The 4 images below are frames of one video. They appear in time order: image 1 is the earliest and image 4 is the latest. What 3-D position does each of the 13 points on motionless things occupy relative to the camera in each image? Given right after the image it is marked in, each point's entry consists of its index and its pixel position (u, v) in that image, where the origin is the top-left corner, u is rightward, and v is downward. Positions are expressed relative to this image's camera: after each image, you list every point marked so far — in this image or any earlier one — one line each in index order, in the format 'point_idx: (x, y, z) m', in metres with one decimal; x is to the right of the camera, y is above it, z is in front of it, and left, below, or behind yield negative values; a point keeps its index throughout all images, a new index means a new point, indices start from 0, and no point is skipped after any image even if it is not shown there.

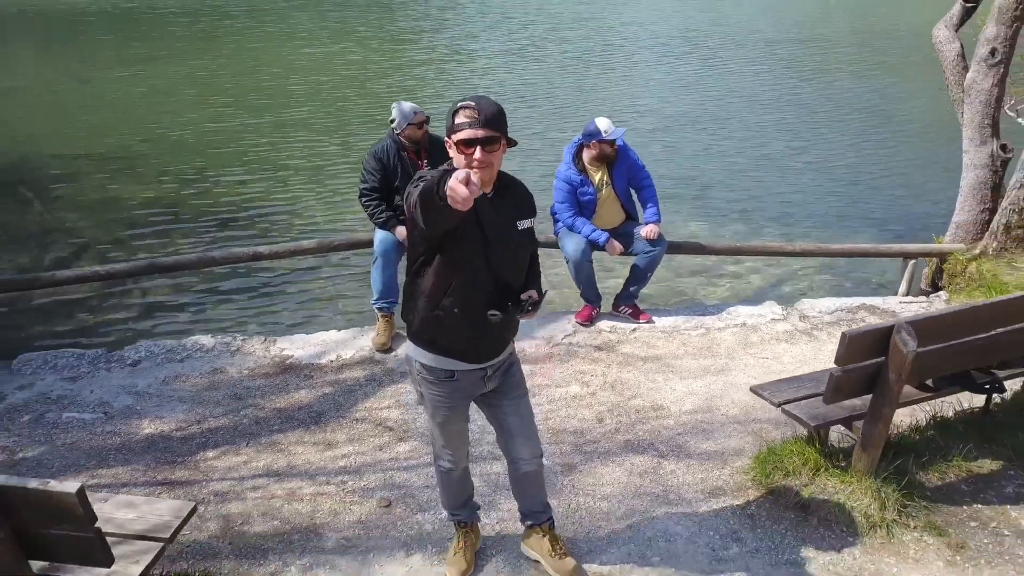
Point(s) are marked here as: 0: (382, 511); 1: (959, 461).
0: (-0.6, -1.0, +3.8) m
1: (+2.1, -0.8, +3.9) m
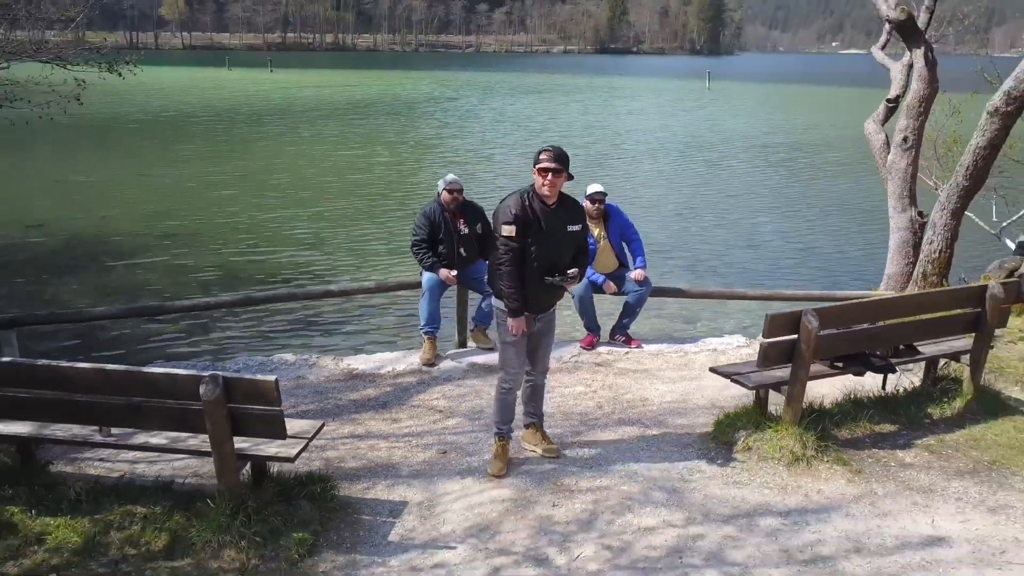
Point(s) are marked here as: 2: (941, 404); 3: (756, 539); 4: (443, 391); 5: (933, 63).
0: (-0.5, -1.1, +5.2) m
1: (+2.3, -0.9, +5.3) m
2: (+2.9, -0.8, +5.5) m
3: (+1.2, -1.3, +4.1) m
4: (-0.5, -0.8, +6.2) m
5: (+4.0, +2.2, +7.7) m
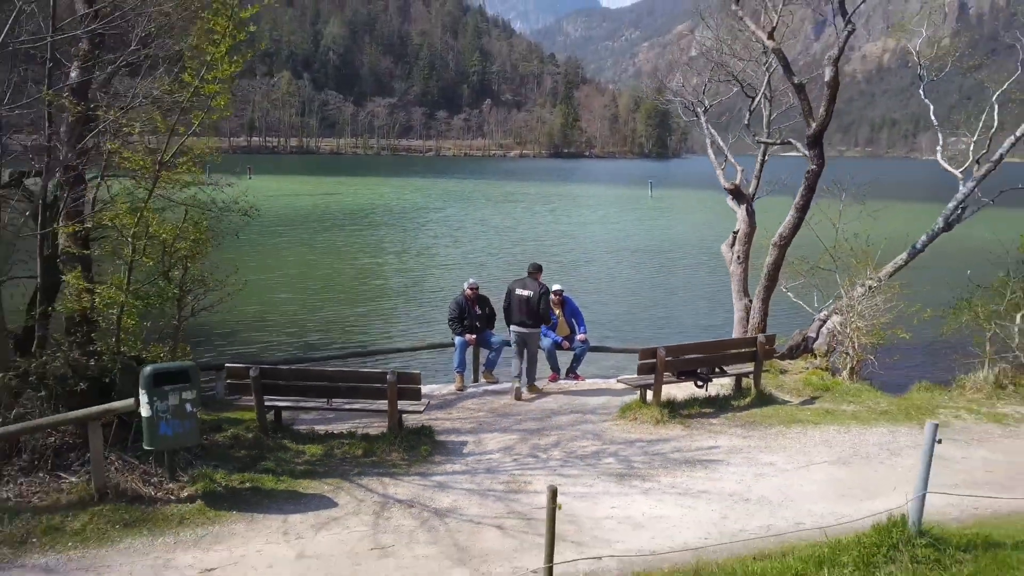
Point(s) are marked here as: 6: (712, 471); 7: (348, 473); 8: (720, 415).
0: (-0.4, -1.7, +10.0) m
1: (+2.3, -1.5, +10.2) m
2: (+2.9, -1.4, +10.5) m
3: (+1.3, -1.8, +9.0) m
4: (-0.5, -1.6, +11.1) m
5: (+3.9, +1.2, +13.1) m
6: (+2.0, -1.9, +8.3) m
7: (-1.6, -1.9, +8.2) m
8: (+2.6, -1.6, +10.1) m
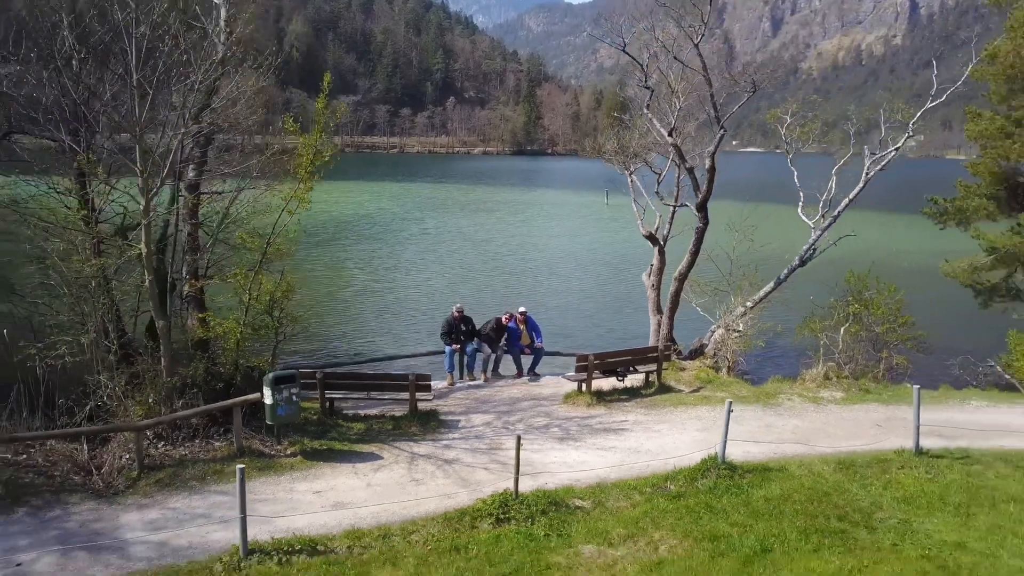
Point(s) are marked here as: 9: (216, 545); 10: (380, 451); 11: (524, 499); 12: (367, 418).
0: (-0.8, -2.2, +14.4) m
1: (+1.9, -2.0, +14.8) m
2: (+2.5, -1.9, +15.2) m
3: (+1.0, -2.3, +13.6) m
4: (-1.0, -2.0, +15.5) m
5: (+3.3, +0.8, +17.8) m
6: (+1.7, -2.3, +12.9) m
7: (-2.0, -2.4, +12.6) m
8: (+2.2, -2.0, +14.7) m
9: (-3.3, -2.8, +9.0) m
10: (-2.0, -2.4, +12.1) m
11: (+0.1, -2.6, +9.8) m
12: (-2.4, -2.2, +13.6) m
